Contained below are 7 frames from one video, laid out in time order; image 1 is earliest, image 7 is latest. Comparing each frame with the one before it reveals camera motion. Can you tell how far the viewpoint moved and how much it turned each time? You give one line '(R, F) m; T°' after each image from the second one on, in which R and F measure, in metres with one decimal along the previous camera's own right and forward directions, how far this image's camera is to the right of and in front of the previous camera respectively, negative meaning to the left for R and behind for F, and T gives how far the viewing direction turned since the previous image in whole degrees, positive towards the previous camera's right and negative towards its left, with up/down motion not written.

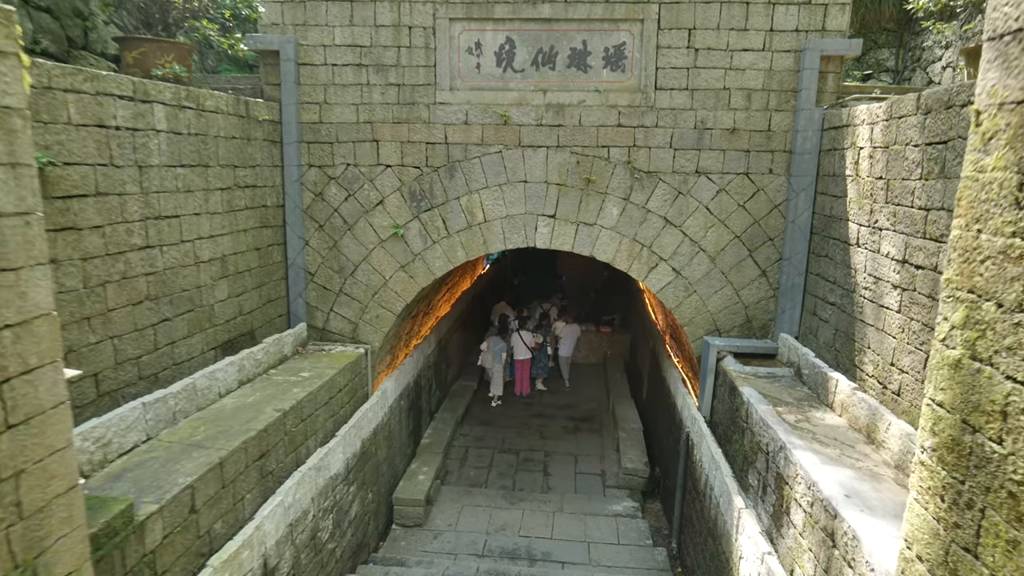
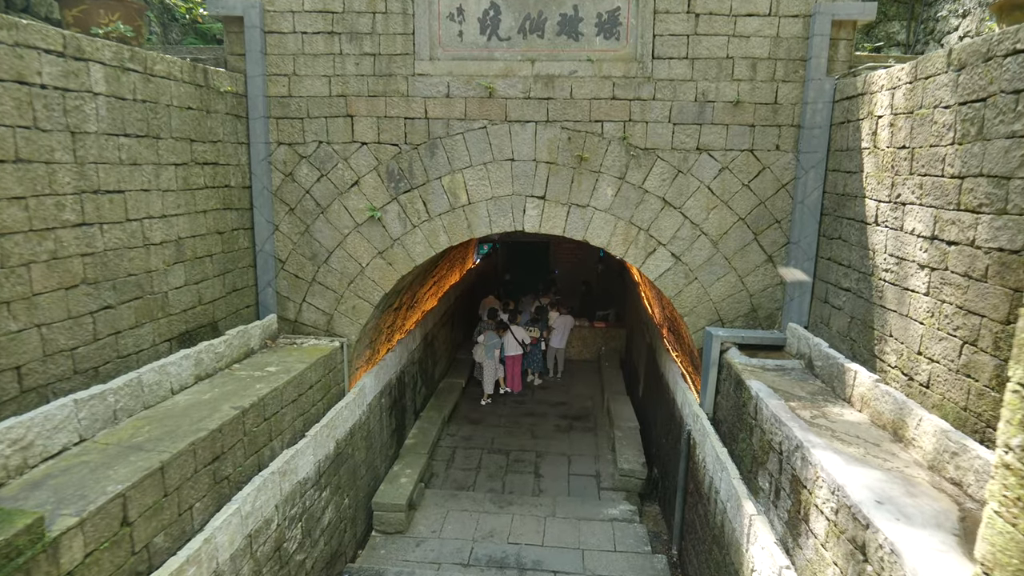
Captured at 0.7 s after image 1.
(+0.1, +0.4) m; +1°
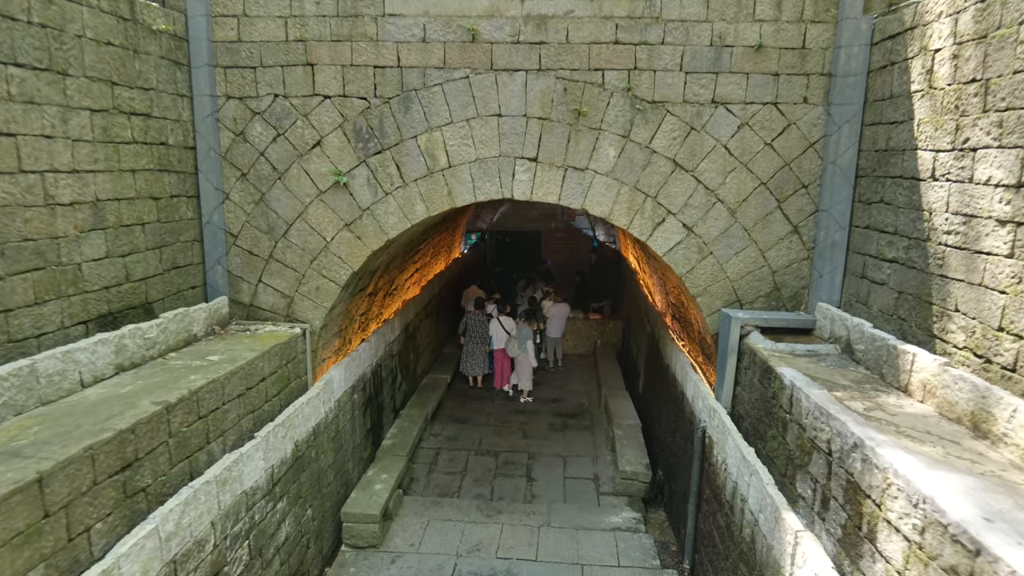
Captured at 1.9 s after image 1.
(0.0, +0.7) m; +1°
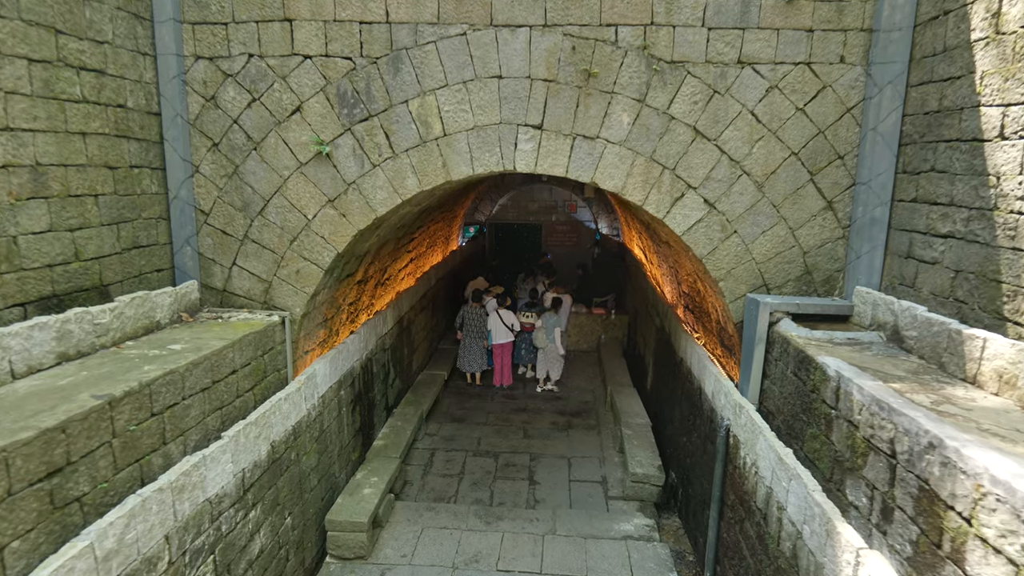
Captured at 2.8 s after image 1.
(0.0, +0.5) m; 0°
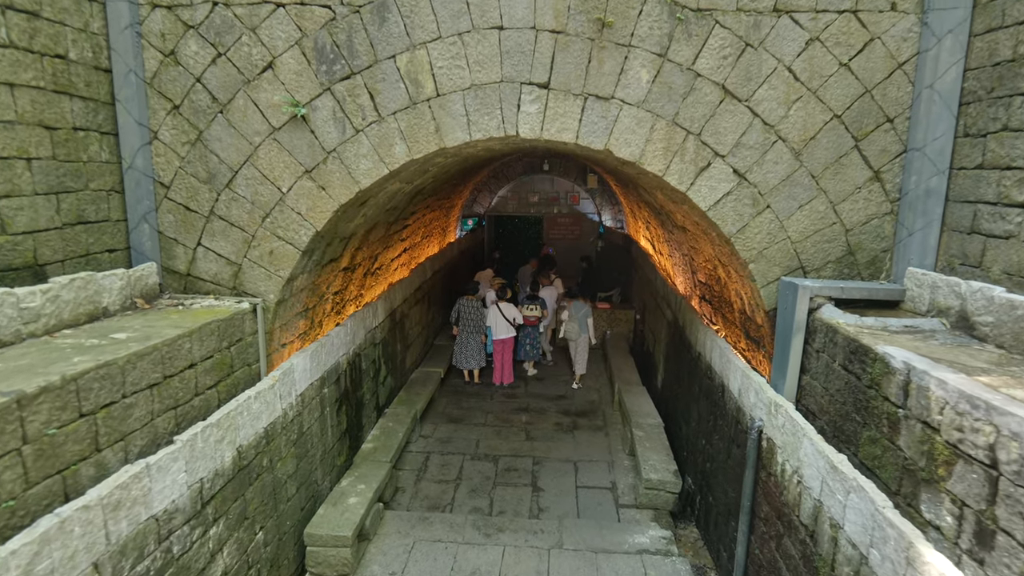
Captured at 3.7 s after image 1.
(0.0, +0.5) m; 0°
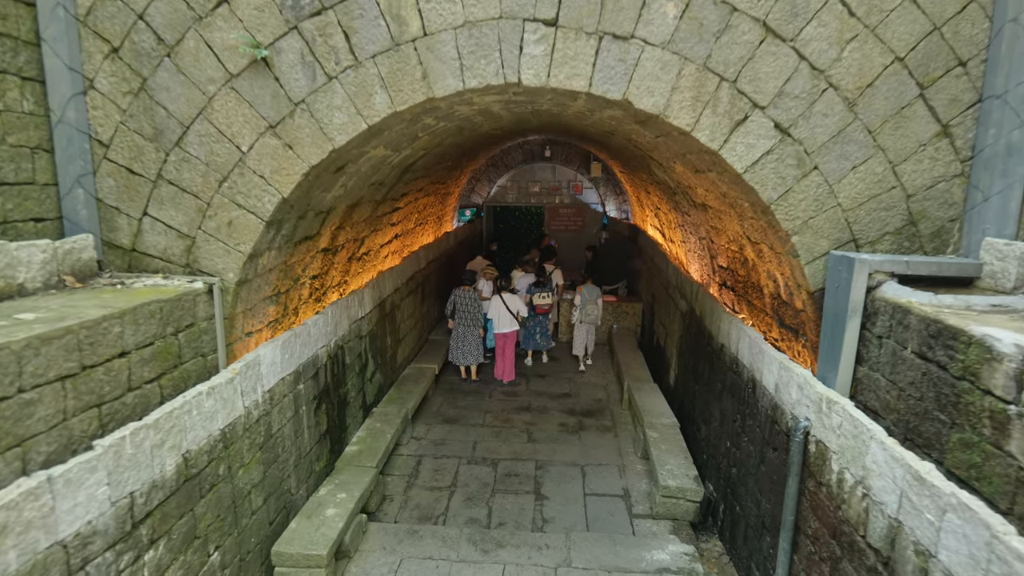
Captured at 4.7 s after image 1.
(0.0, +0.5) m; 0°
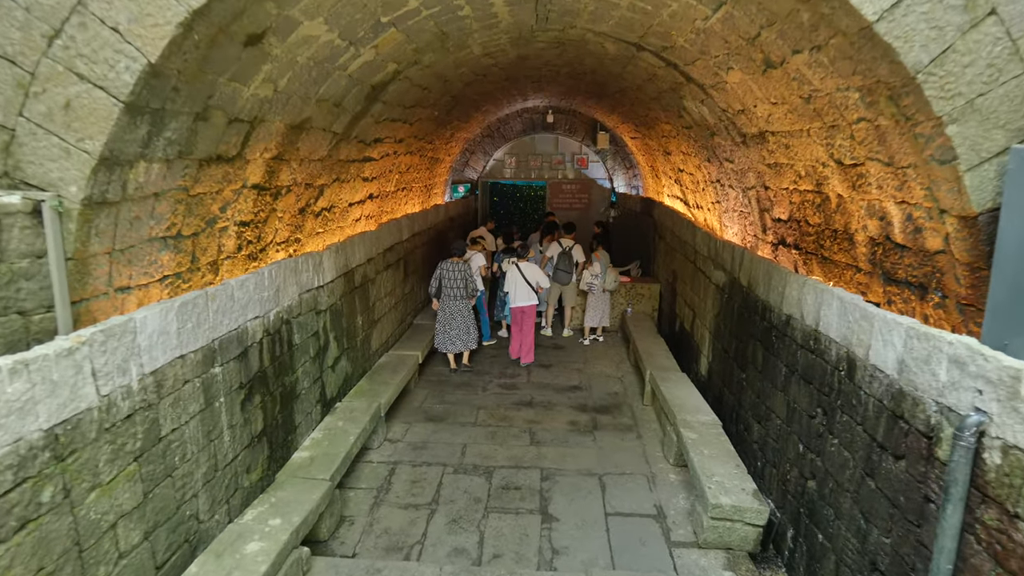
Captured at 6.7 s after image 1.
(0.0, +1.1) m; 0°
